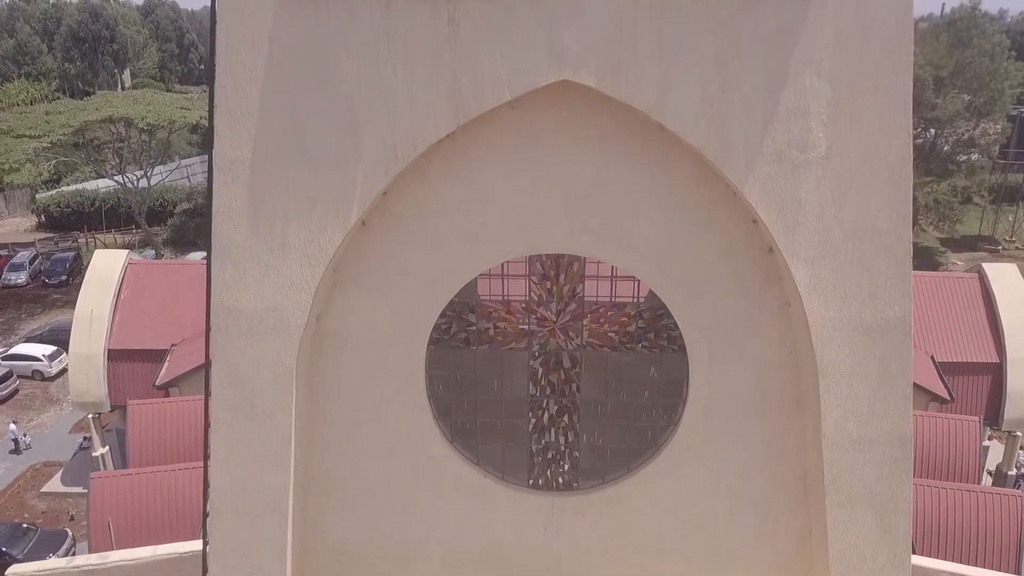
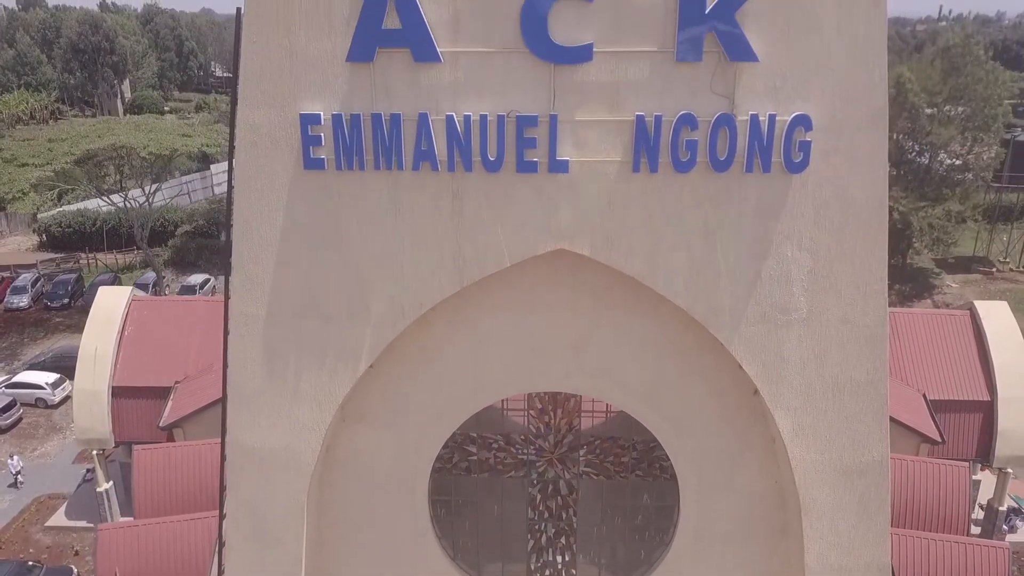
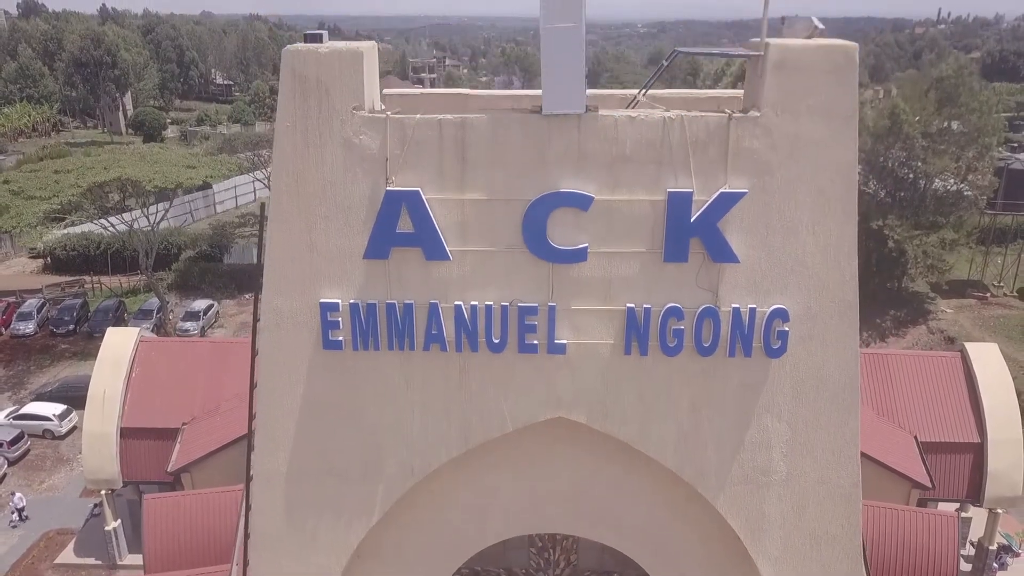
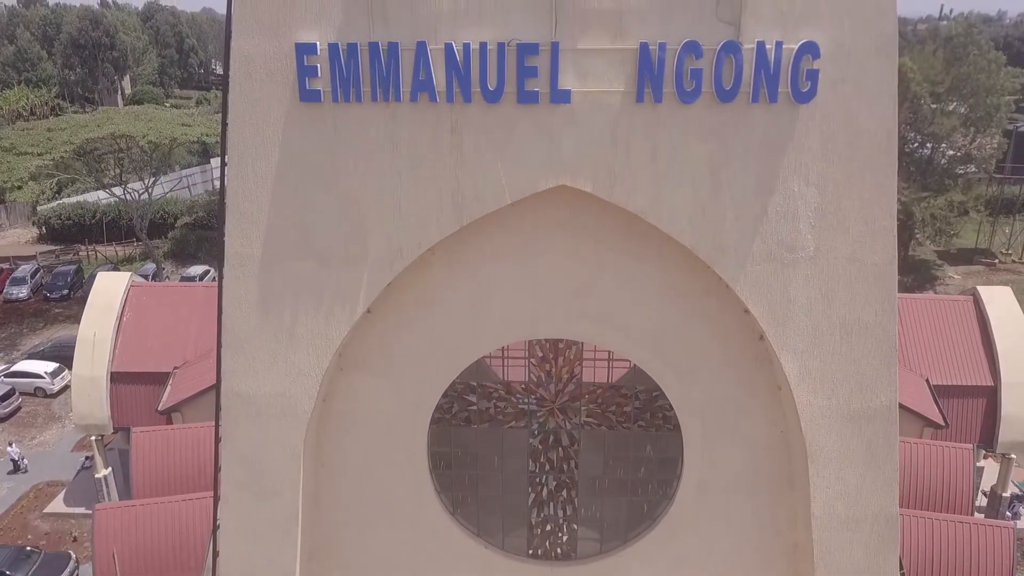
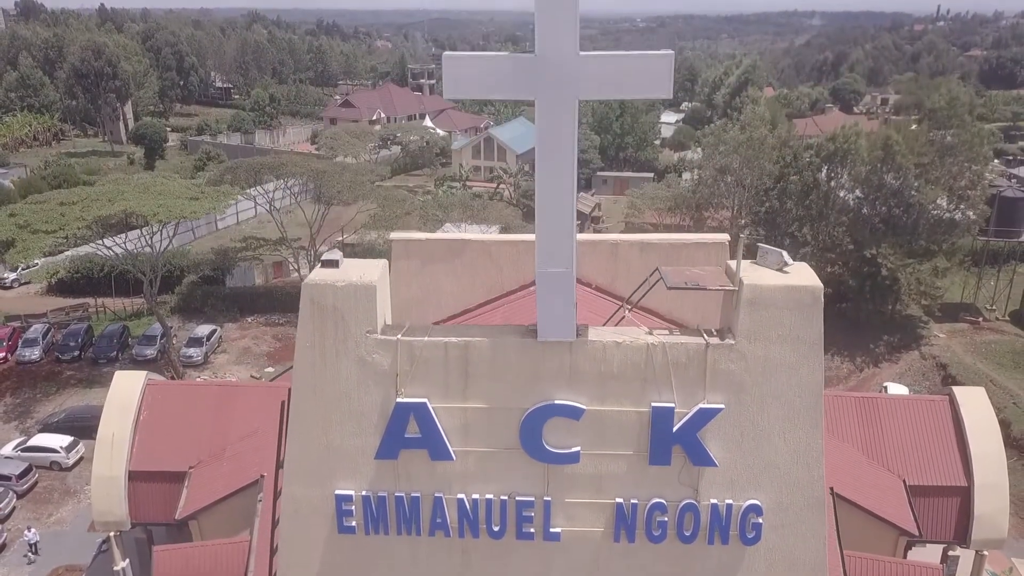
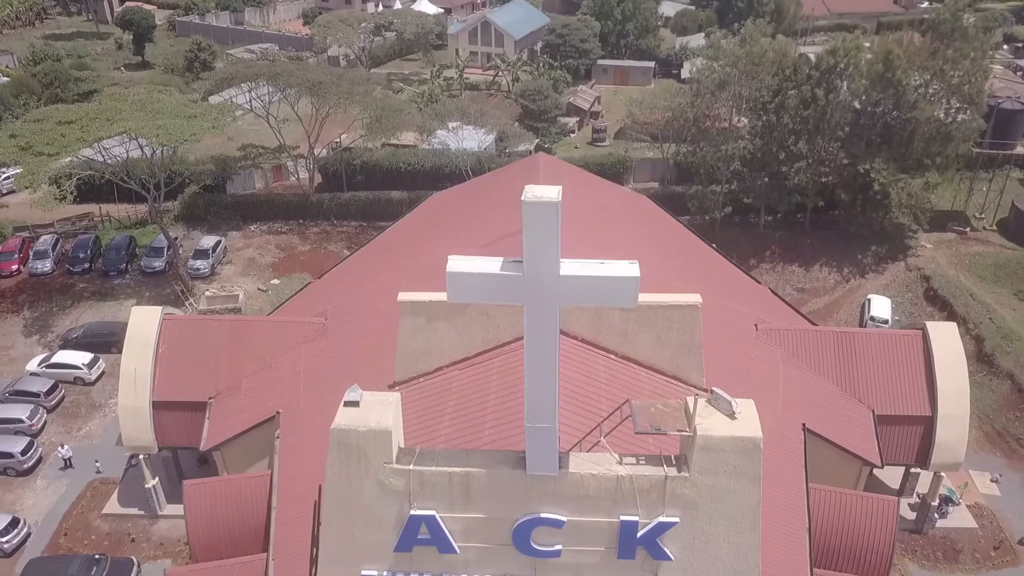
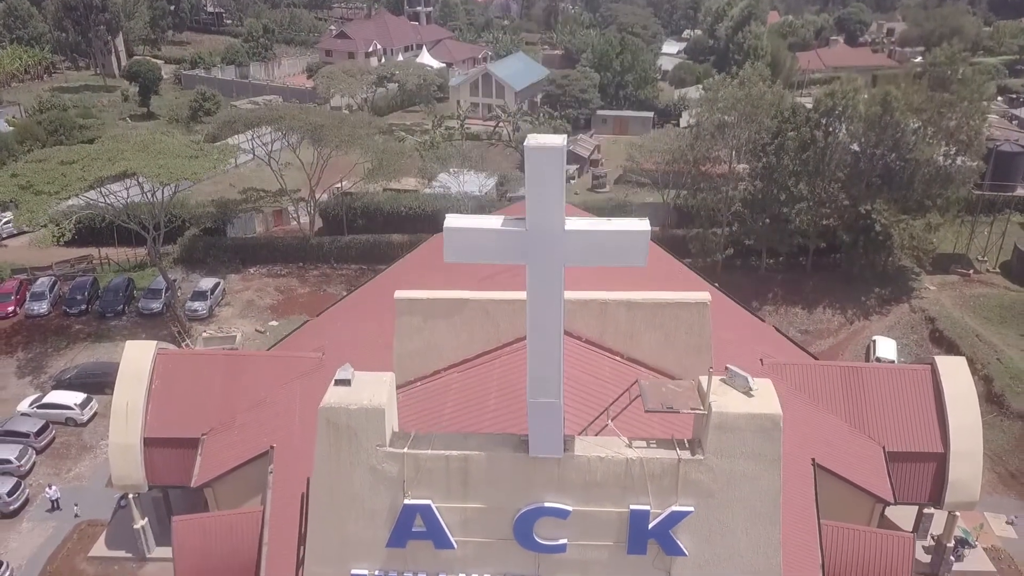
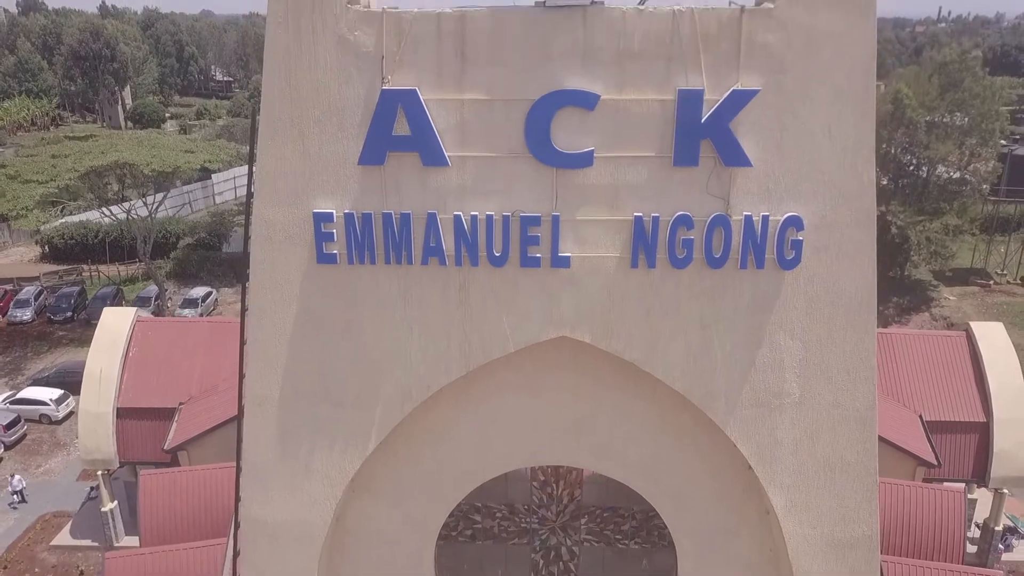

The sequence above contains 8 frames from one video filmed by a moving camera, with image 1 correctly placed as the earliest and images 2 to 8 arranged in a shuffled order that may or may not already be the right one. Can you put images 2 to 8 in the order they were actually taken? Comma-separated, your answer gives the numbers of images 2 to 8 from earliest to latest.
4, 2, 8, 3, 5, 7, 6
